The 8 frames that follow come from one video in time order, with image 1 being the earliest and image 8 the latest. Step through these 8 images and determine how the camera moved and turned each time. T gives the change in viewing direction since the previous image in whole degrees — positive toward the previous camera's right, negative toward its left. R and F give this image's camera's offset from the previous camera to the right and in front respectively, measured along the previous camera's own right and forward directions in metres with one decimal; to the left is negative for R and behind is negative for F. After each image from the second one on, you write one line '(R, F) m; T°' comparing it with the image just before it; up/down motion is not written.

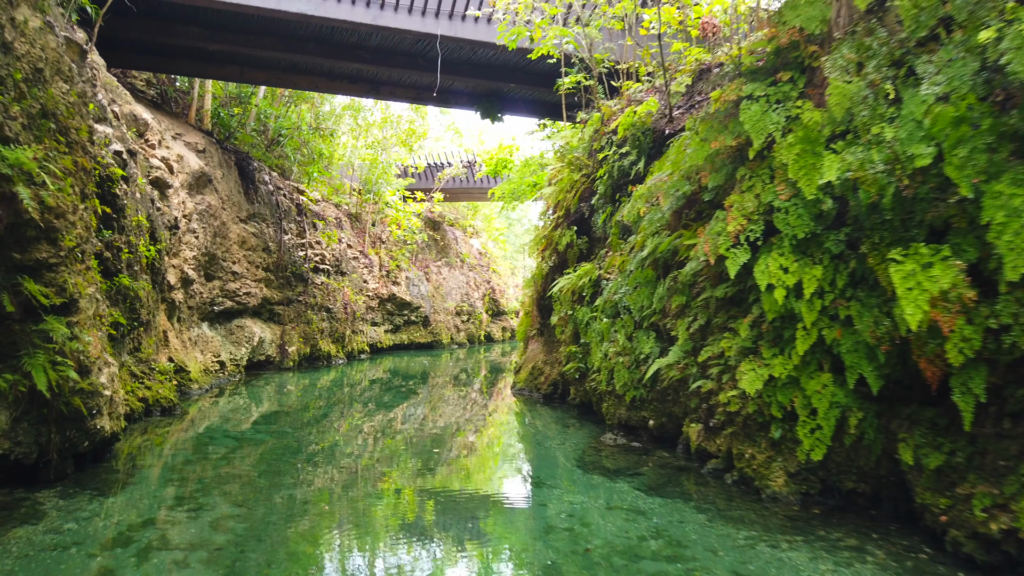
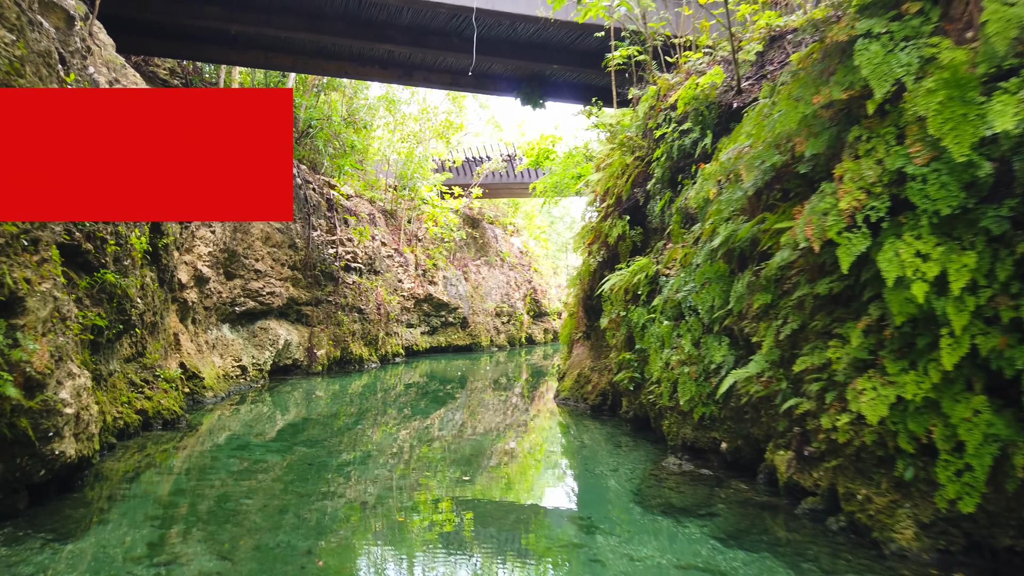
(0.0, +0.7) m; -3°
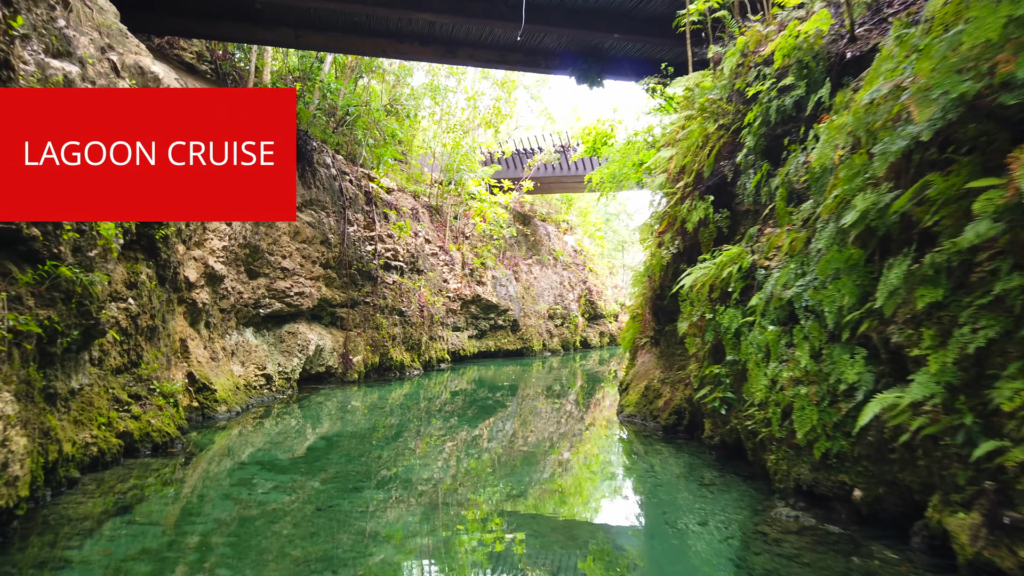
(0.0, +0.9) m; -4°
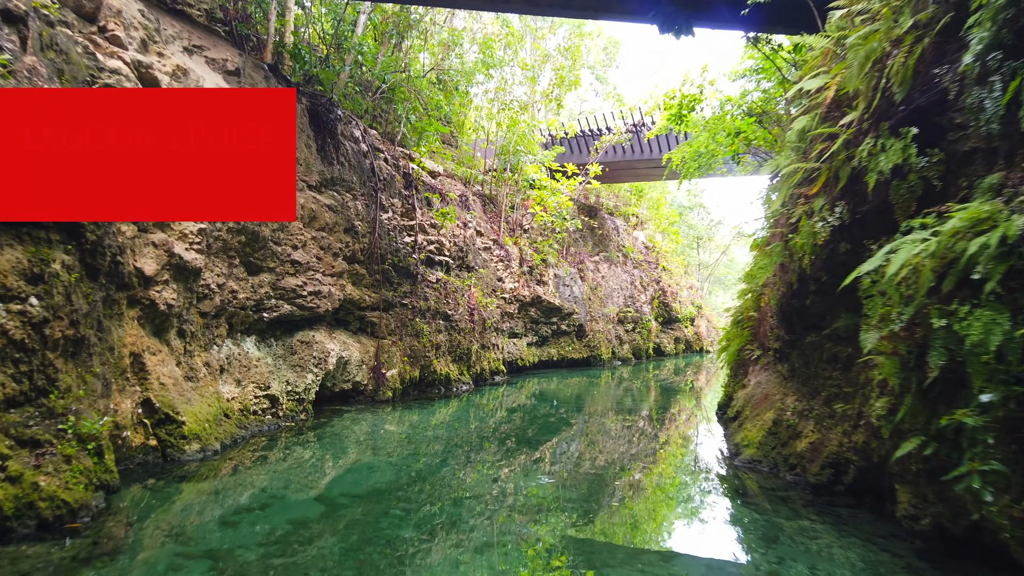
(-0.1, +1.6) m; -5°
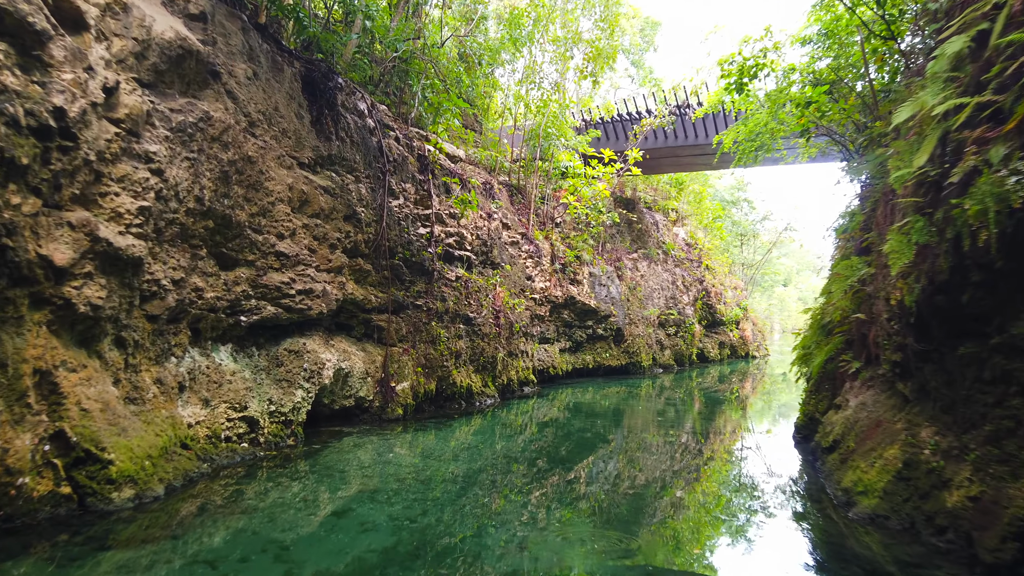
(0.0, +1.0) m; -2°
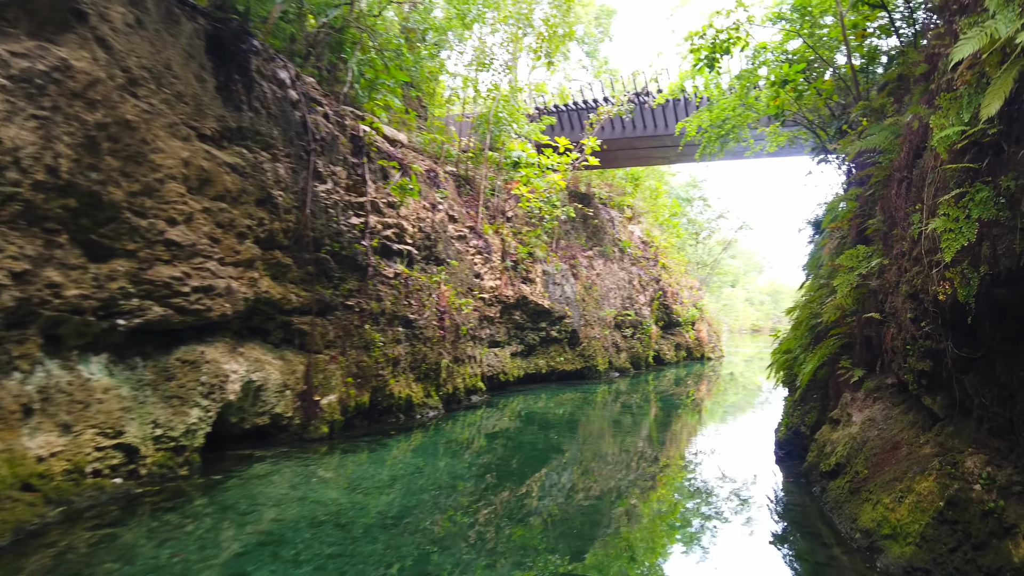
(0.0, +0.7) m; +4°
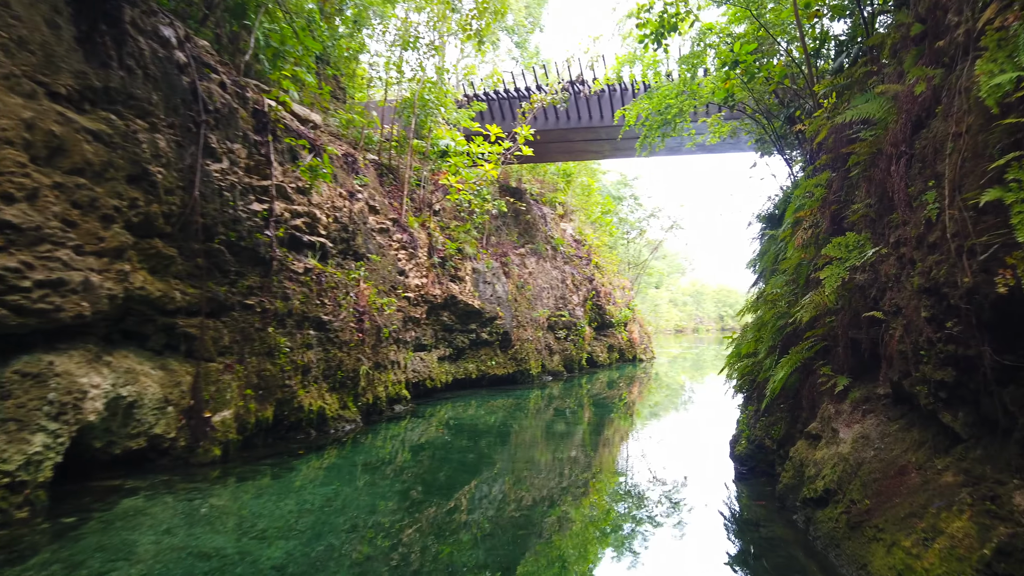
(0.0, +0.6) m; +6°
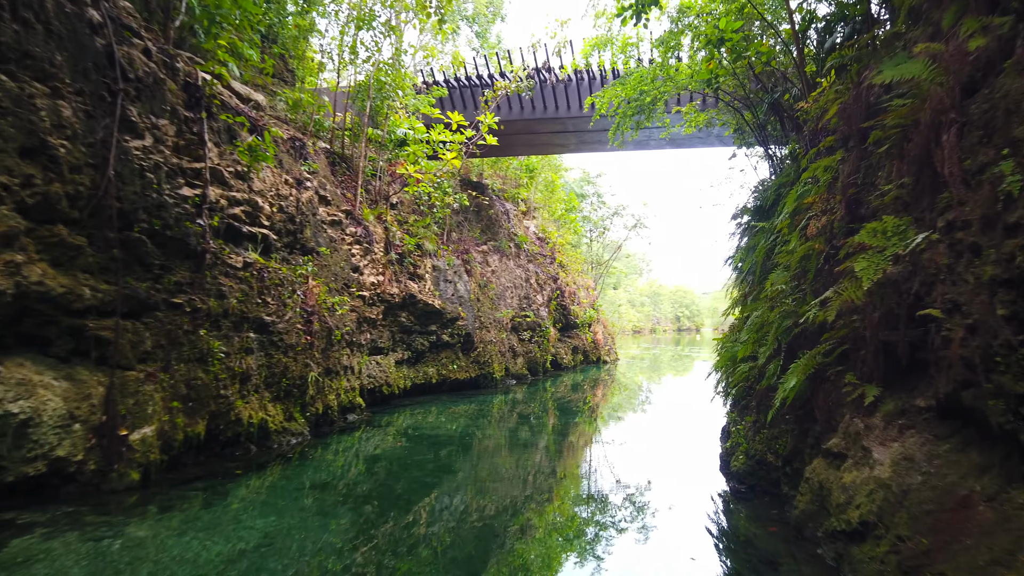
(-0.1, +0.5) m; +3°
